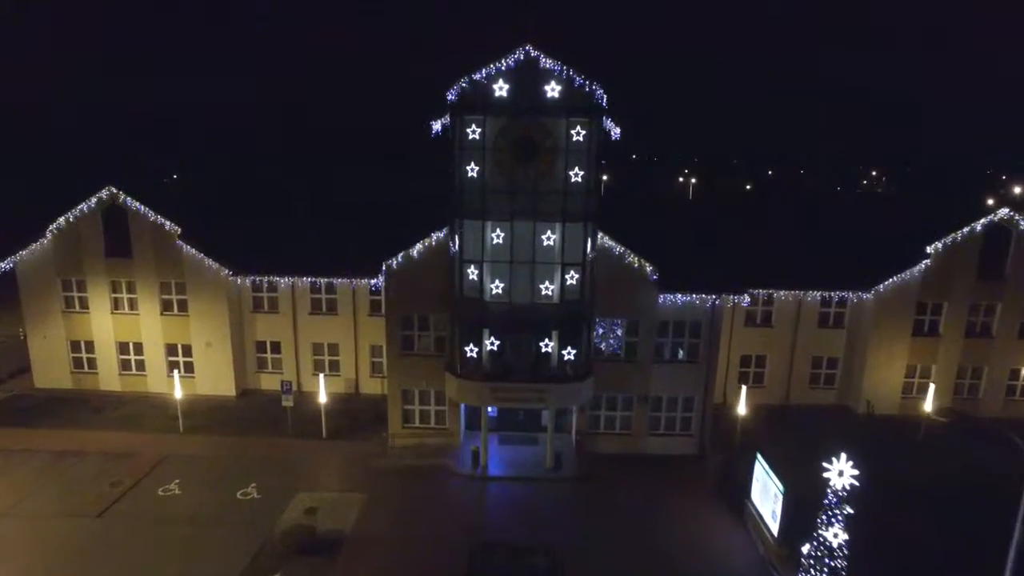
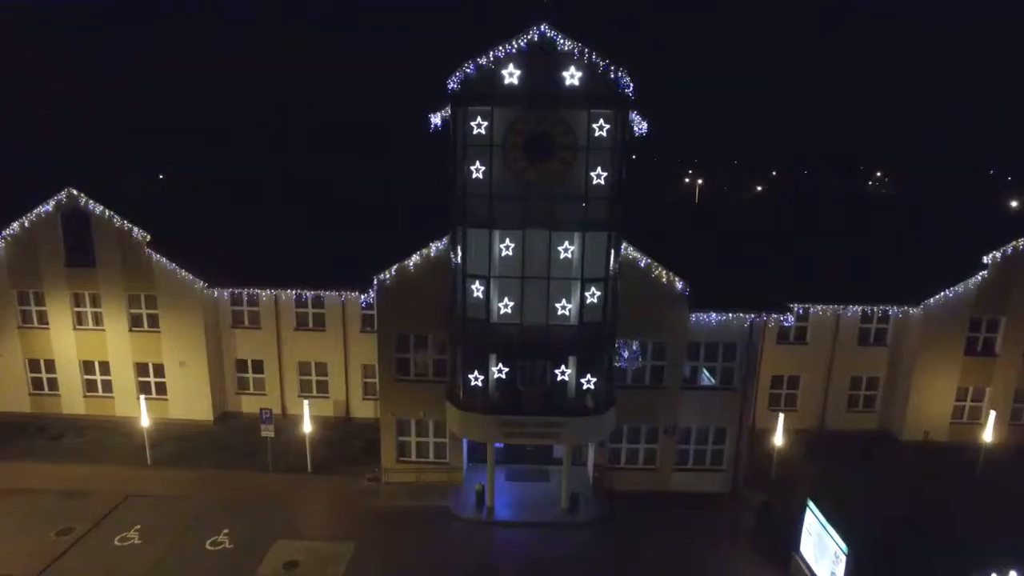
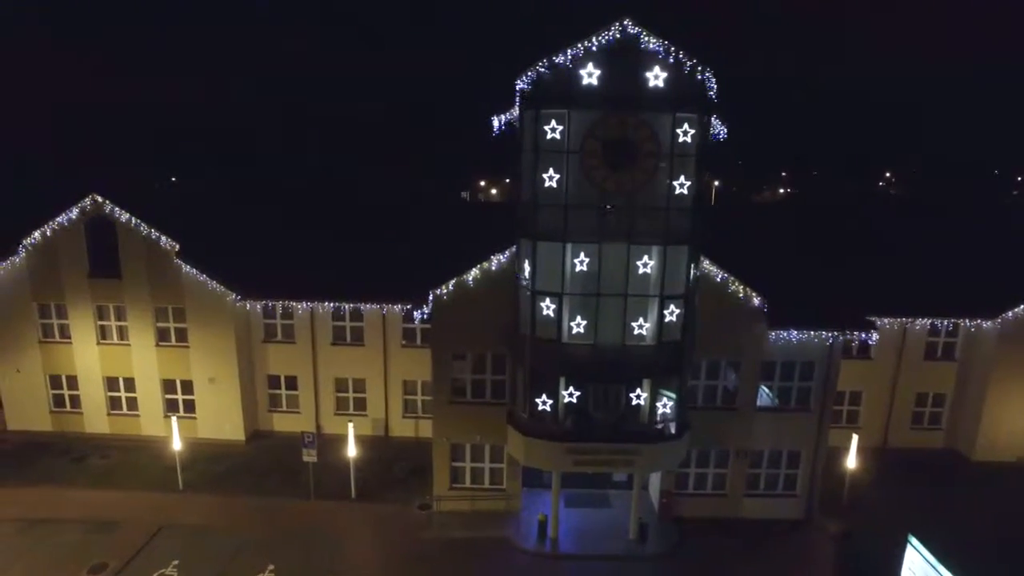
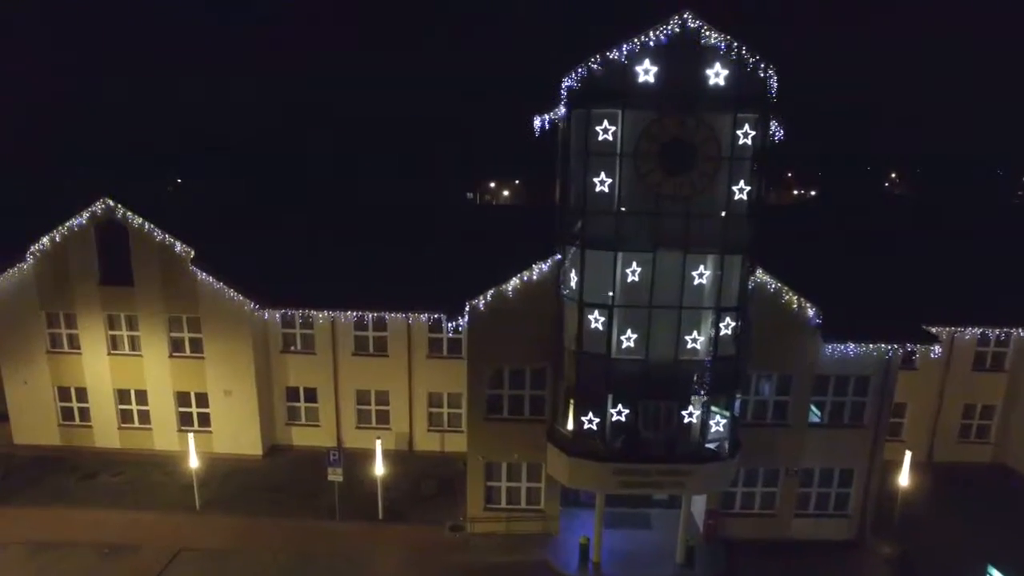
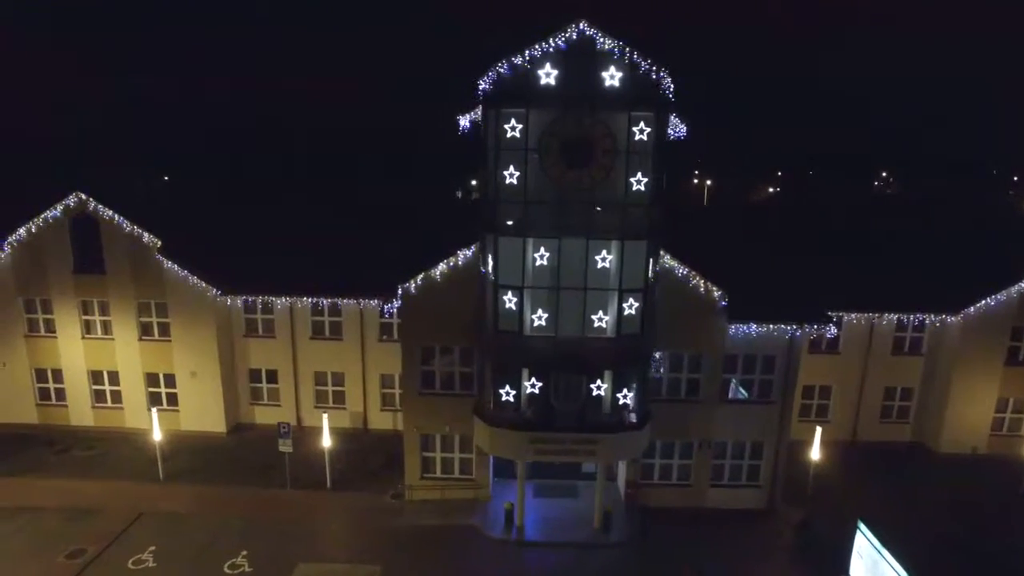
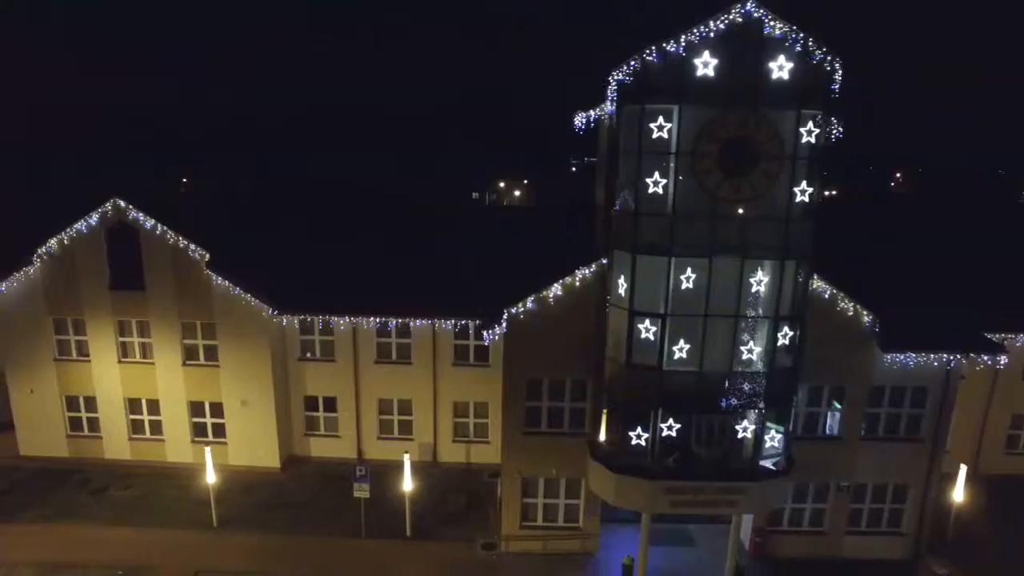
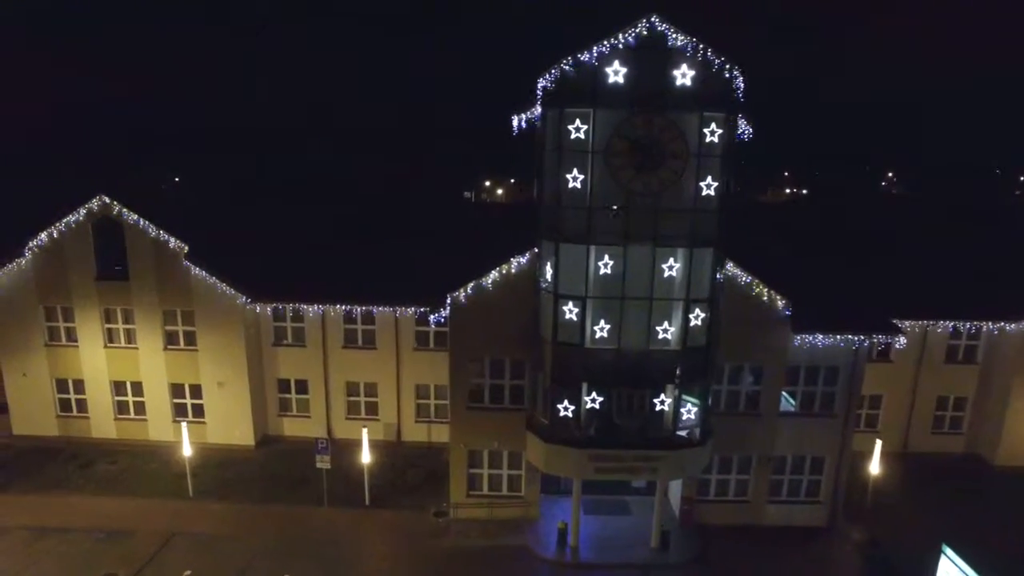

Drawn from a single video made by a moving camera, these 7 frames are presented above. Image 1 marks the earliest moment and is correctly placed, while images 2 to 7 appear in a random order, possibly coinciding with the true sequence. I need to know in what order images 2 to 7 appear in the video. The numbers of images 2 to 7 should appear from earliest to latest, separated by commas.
2, 5, 3, 7, 4, 6
